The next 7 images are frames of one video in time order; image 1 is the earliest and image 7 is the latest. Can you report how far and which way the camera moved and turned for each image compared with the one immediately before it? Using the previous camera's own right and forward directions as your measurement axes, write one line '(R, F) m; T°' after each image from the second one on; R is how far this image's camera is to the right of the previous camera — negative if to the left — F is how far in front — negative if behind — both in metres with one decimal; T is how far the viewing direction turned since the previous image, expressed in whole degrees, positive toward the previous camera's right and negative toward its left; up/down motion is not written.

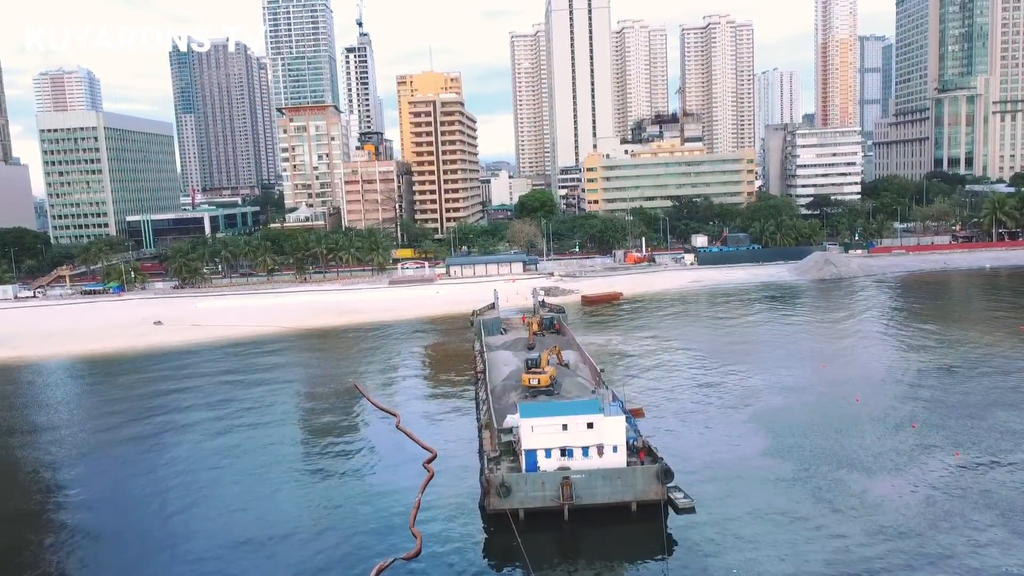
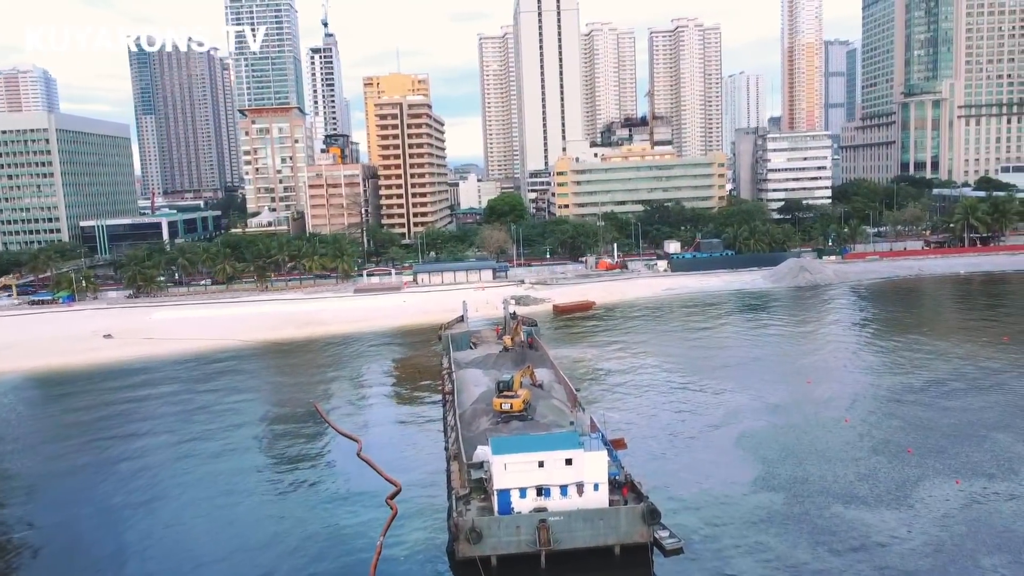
(0.0, +2.0) m; +2°
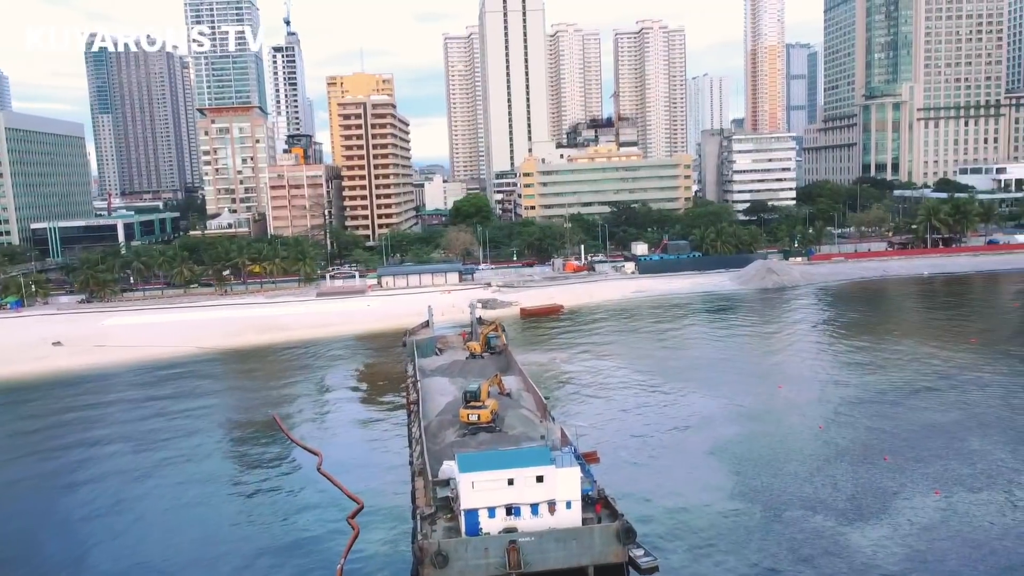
(0.0, +1.0) m; +2°
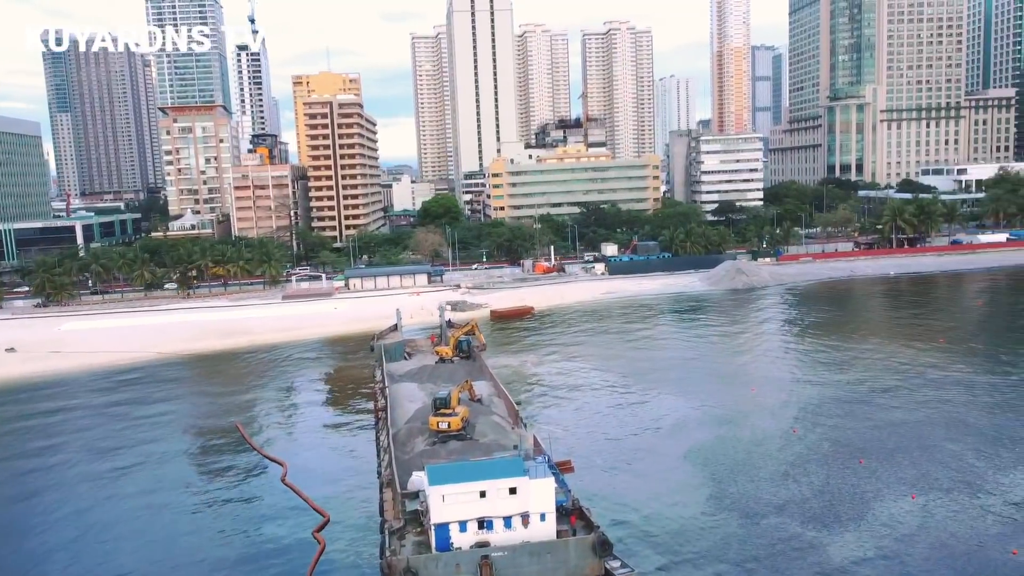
(-0.1, +0.7) m; +2°
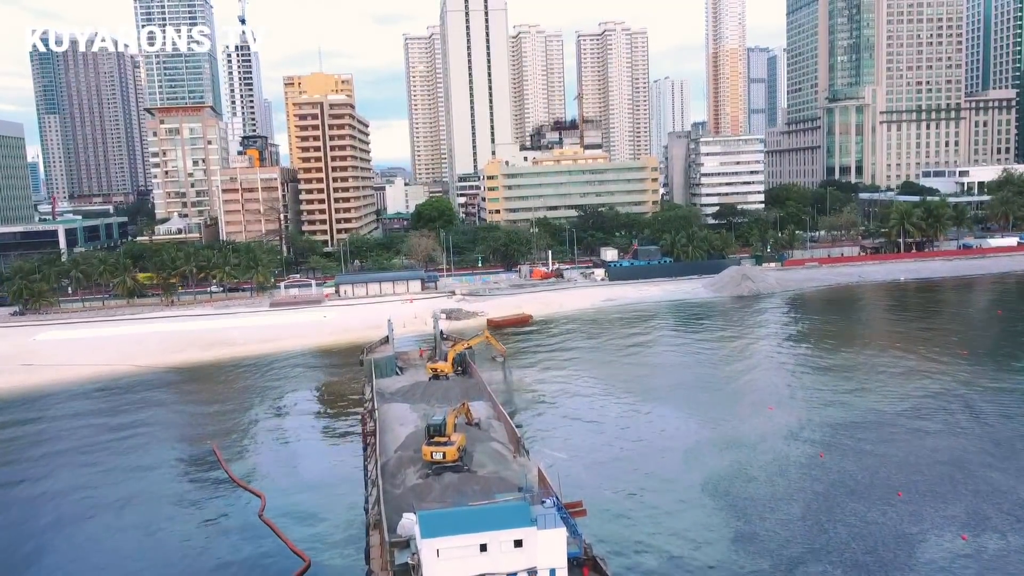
(-0.2, +2.5) m; 0°
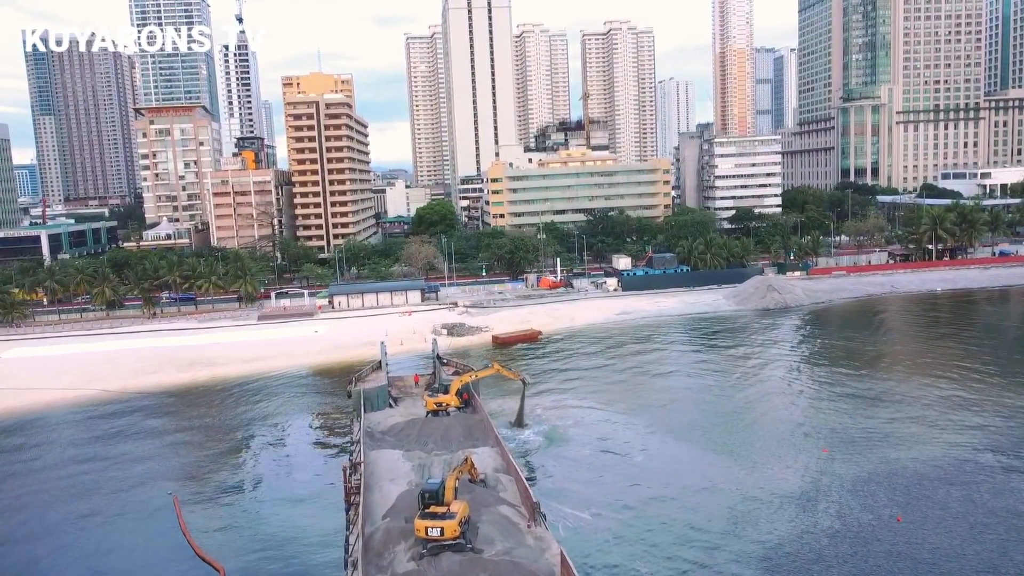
(-0.3, +4.6) m; 0°
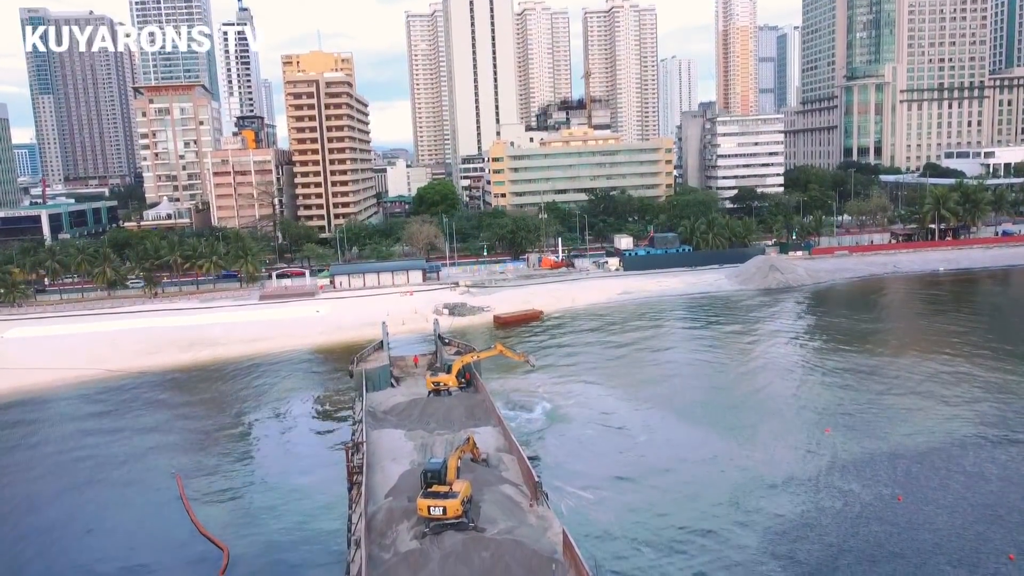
(0.0, +0.1) m; 0°
